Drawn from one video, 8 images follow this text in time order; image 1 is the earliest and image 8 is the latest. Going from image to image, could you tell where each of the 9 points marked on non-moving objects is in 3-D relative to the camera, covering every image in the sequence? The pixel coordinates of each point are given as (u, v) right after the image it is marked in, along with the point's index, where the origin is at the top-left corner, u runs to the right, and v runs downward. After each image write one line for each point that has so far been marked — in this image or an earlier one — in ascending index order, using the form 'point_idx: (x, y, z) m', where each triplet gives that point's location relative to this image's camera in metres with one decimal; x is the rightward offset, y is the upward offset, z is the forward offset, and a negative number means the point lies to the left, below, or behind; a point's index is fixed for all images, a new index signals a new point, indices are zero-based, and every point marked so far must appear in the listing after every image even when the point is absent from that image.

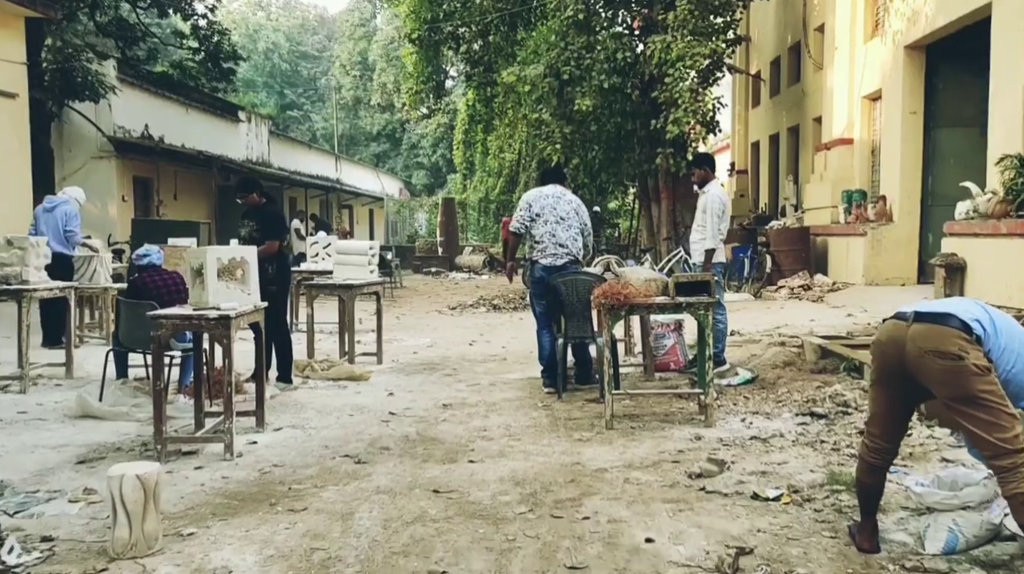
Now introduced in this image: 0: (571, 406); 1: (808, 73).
0: (+0.4, -0.8, +7.5) m
1: (+5.3, +3.8, +19.3) m
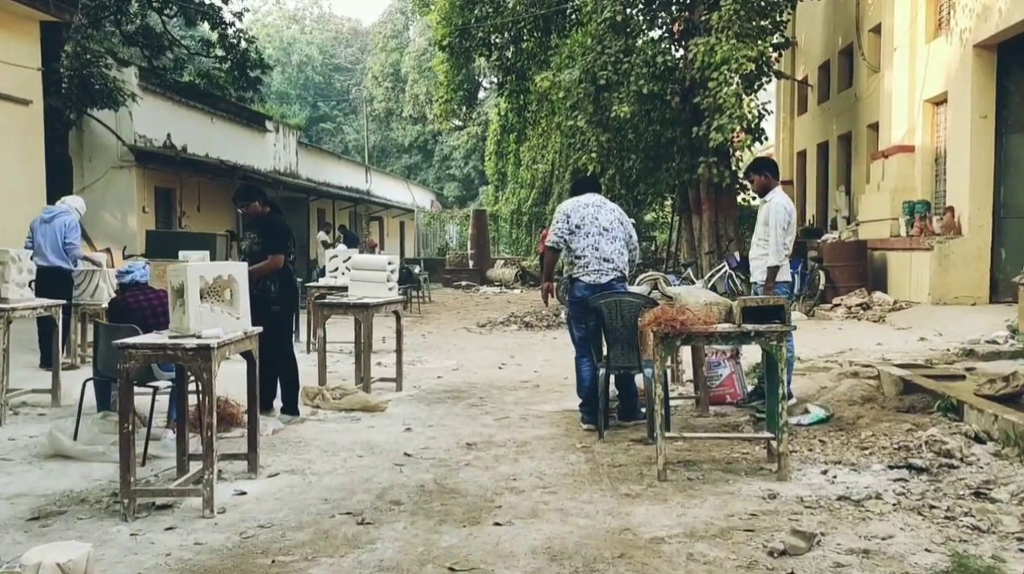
0: (+0.6, -1.0, +6.4) m
1: (+5.9, +3.5, +18.2) m
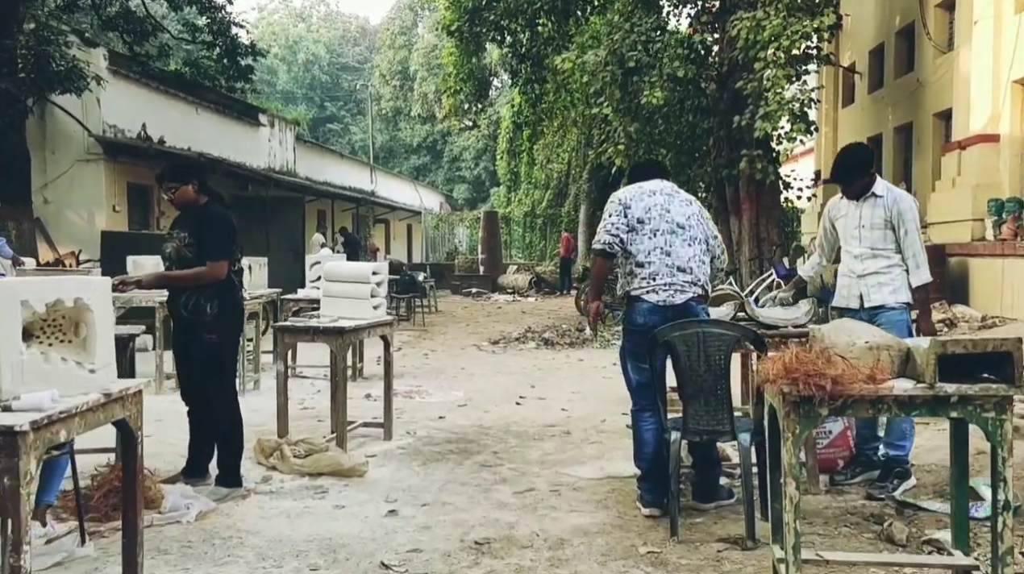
0: (+0.7, -1.1, +4.2) m
1: (+6.2, +3.4, +16.0) m
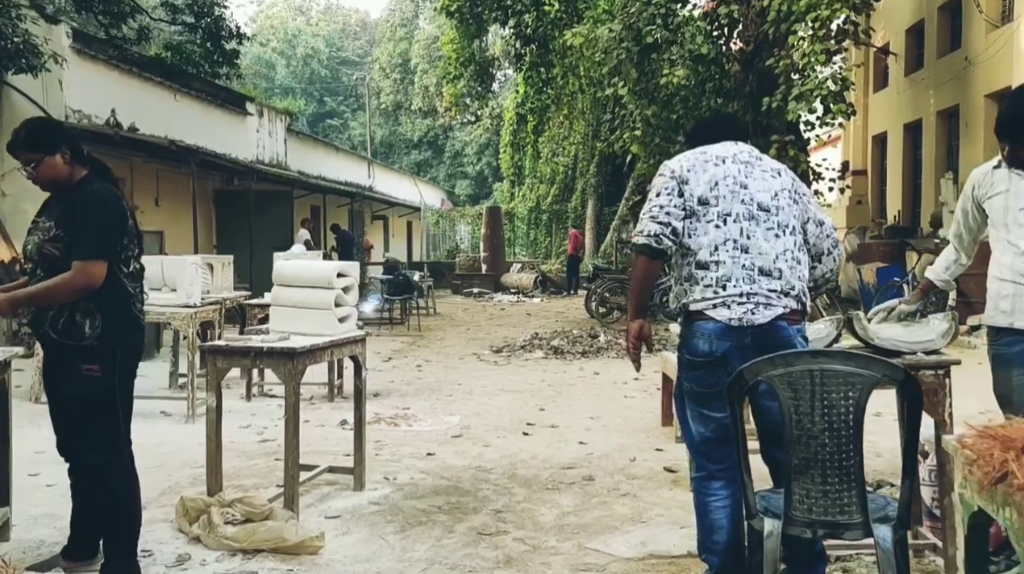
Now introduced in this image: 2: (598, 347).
0: (+0.8, -1.1, +2.6) m
1: (+6.2, +3.4, +14.3) m
2: (+1.0, -0.7, +12.3) m
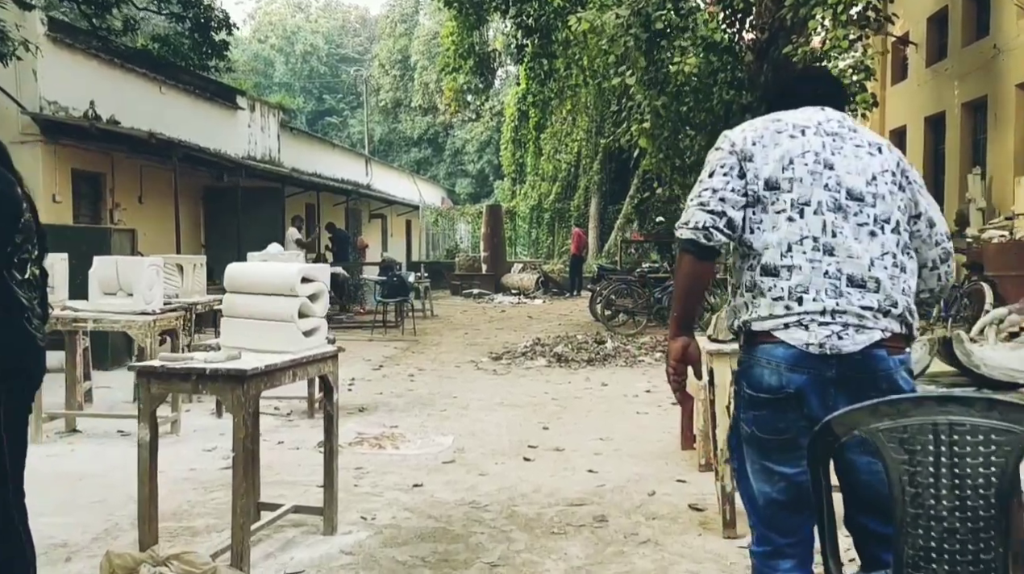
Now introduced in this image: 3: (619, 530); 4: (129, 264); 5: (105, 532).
0: (+0.8, -1.1, +1.8) m
1: (+6.2, +3.3, +13.4) m
2: (+1.0, -0.7, +11.4) m
3: (+0.5, -1.1, +4.7) m
4: (-2.5, +0.2, +6.9) m
5: (-1.8, -1.1, +4.7) m
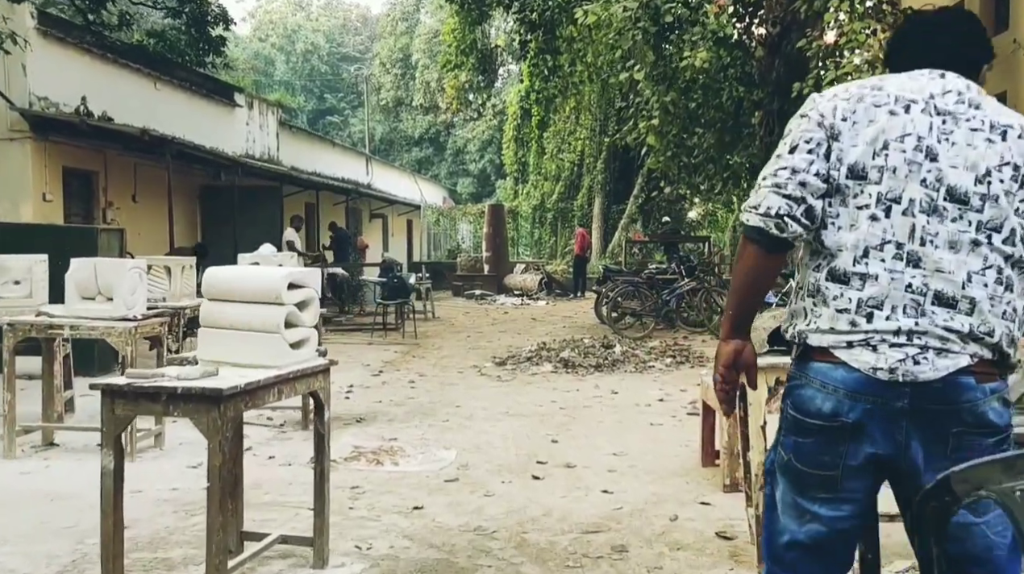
0: (+0.8, -1.2, +1.3) m
1: (+6.3, +3.3, +13.0) m
2: (+1.0, -0.7, +11.0) m
3: (+0.5, -1.1, +4.2) m
4: (-2.4, +0.1, +6.5) m
5: (-1.8, -1.1, +4.3) m
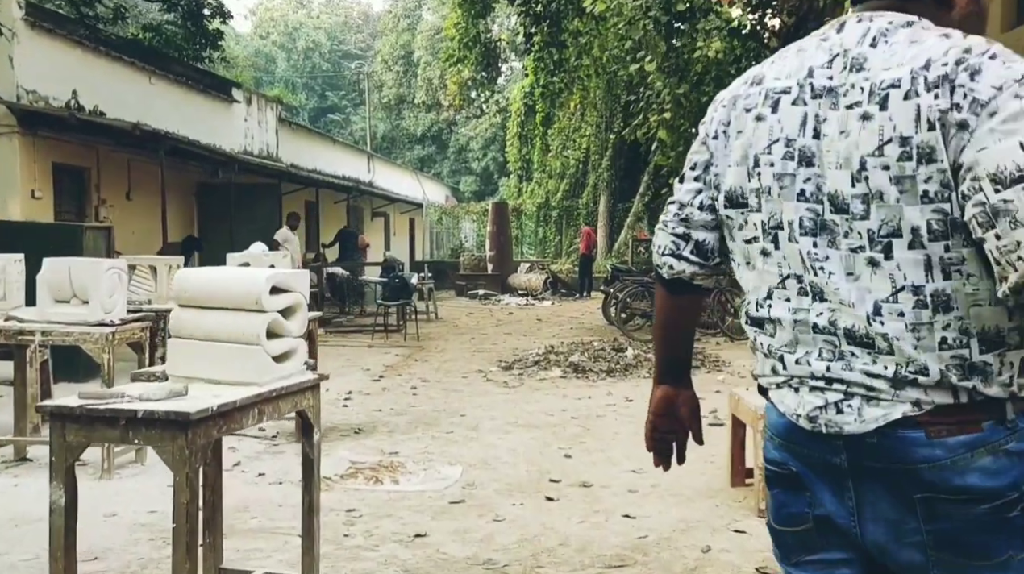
0: (+0.8, -1.2, +0.8) m
1: (+6.3, +3.3, +12.5) m
2: (+1.1, -0.7, +10.4) m
3: (+0.6, -1.1, +3.7) m
4: (-2.4, +0.1, +6.0) m
5: (-1.7, -1.1, +3.8) m
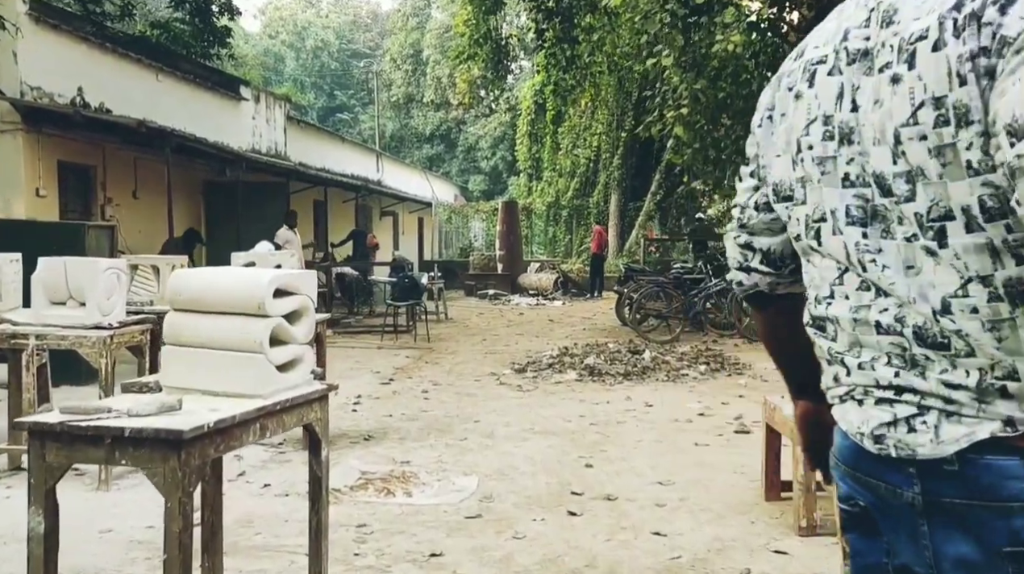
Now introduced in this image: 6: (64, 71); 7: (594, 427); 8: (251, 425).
0: (+0.9, -1.2, +0.5) m
1: (+6.5, +3.3, +12.1) m
2: (+1.2, -0.8, +10.1) m
3: (+0.6, -1.1, +3.4) m
4: (-2.3, +0.1, +5.7) m
5: (-1.6, -1.1, +3.5) m
6: (-5.9, +2.8, +13.9) m
7: (+0.6, -0.9, +7.3) m
8: (-0.7, -0.4, +3.0) m
